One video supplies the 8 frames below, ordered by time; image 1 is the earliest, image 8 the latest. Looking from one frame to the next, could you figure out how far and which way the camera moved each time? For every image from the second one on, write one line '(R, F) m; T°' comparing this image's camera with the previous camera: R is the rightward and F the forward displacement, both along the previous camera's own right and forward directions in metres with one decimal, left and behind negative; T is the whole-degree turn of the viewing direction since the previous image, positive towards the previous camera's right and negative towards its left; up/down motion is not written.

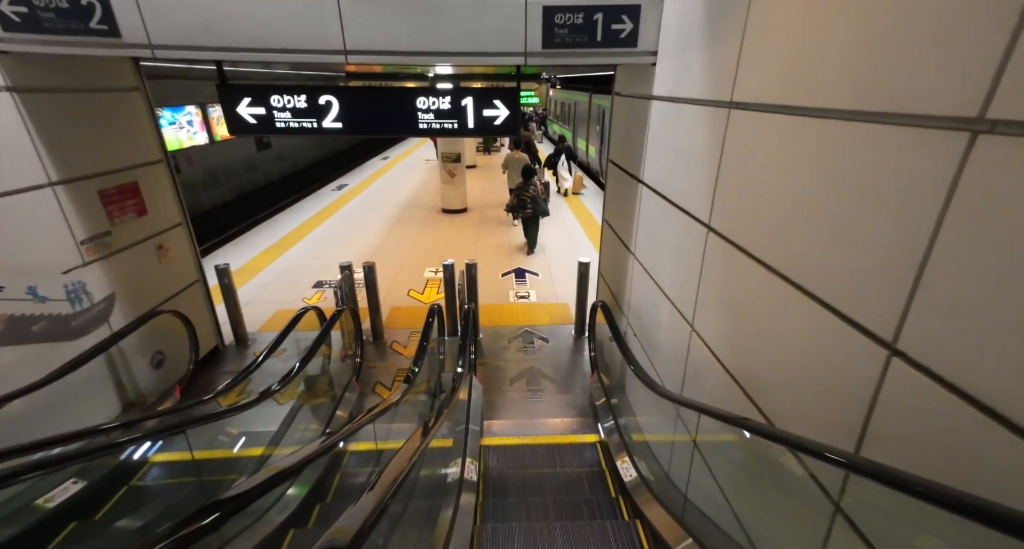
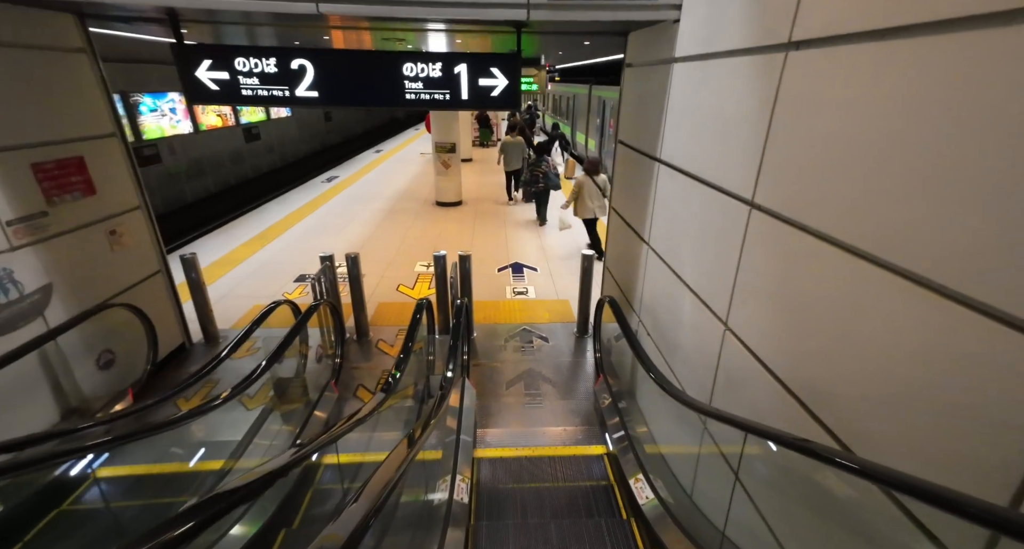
(0.0, +0.4) m; +1°
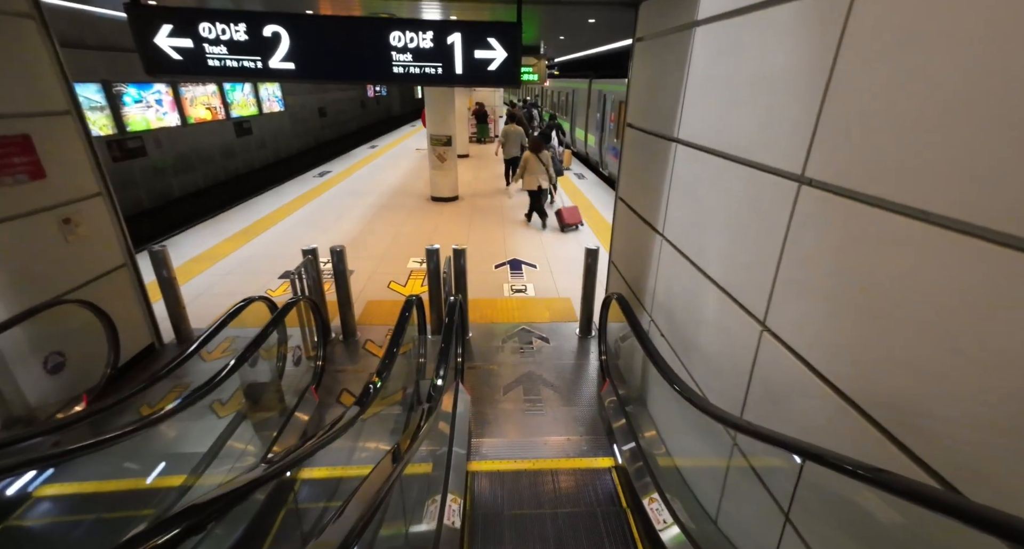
(0.0, +0.3) m; 0°
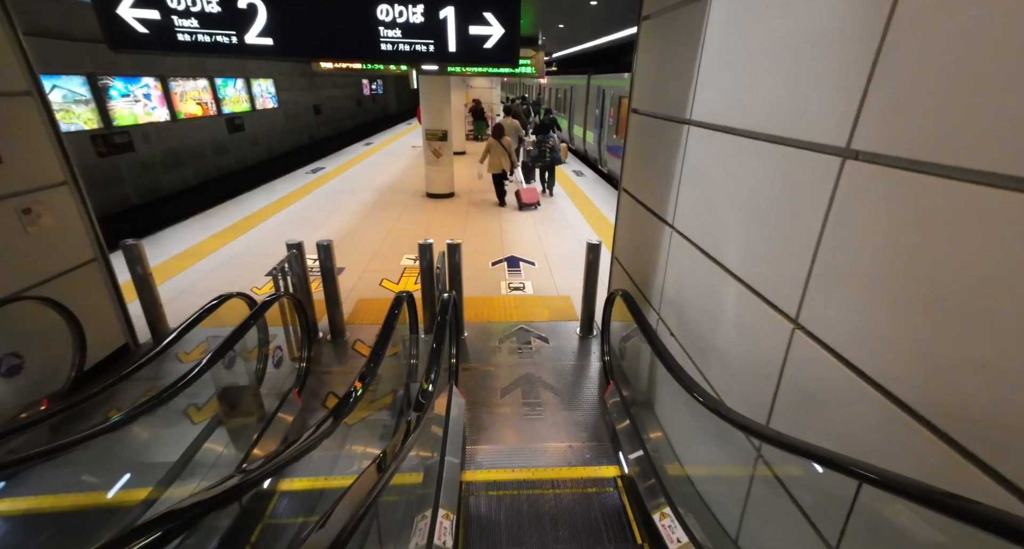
(0.0, +0.2) m; 0°
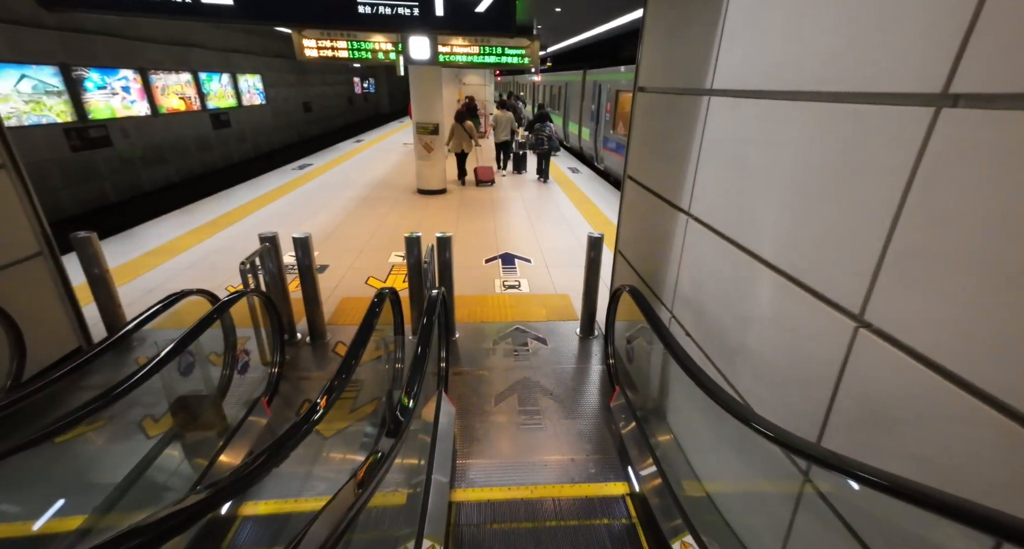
(0.0, +0.3) m; +1°
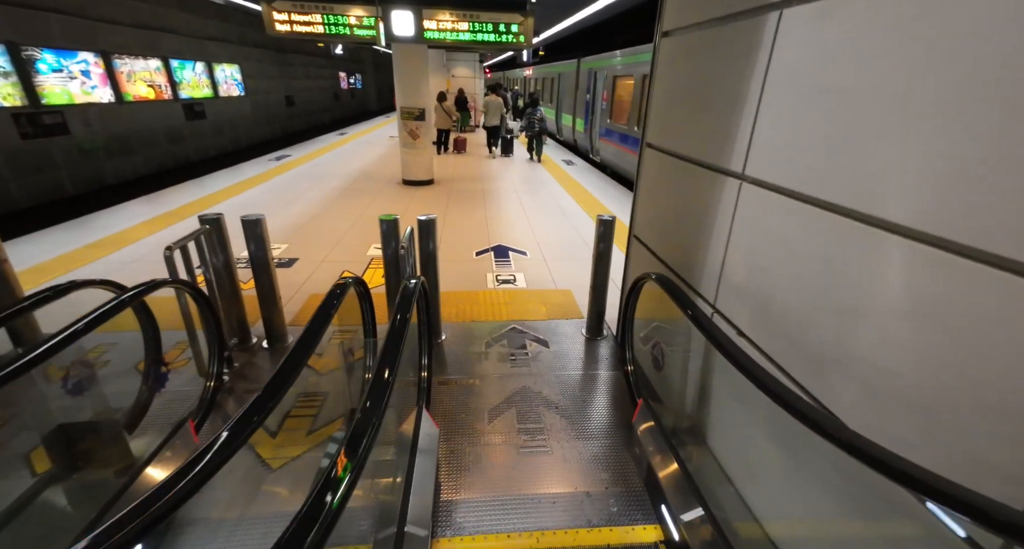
(0.0, +0.5) m; +1°
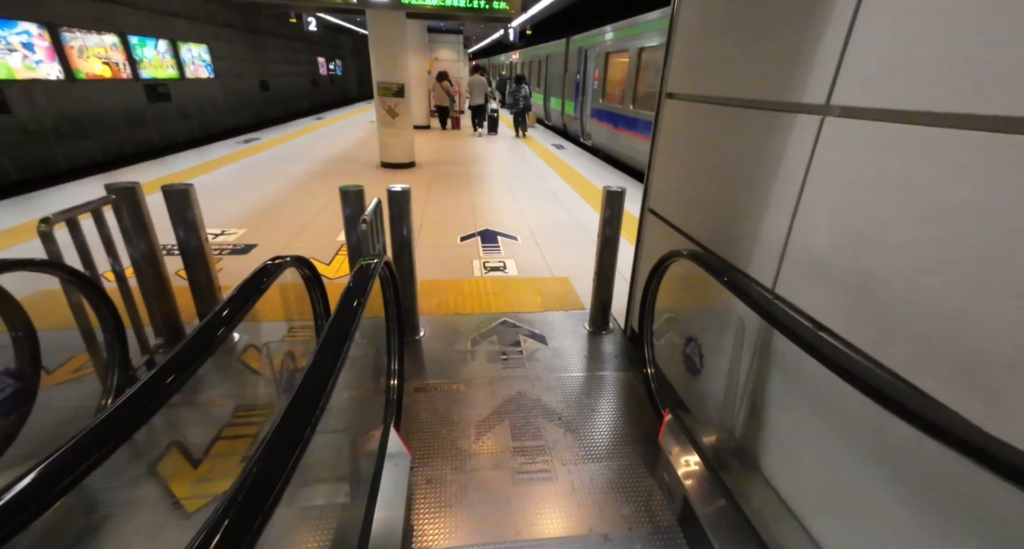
(0.0, +0.5) m; +2°
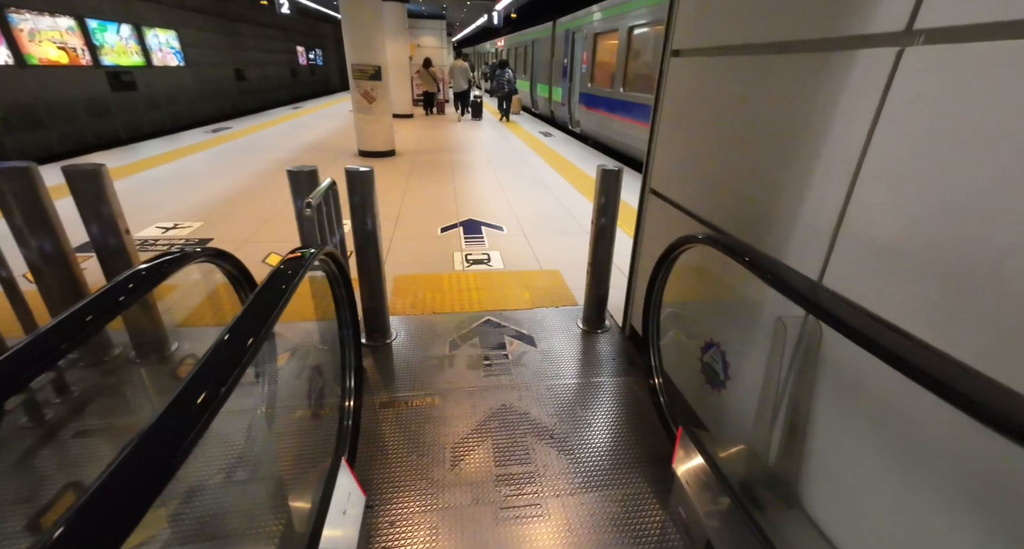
(0.0, +0.3) m; +1°
